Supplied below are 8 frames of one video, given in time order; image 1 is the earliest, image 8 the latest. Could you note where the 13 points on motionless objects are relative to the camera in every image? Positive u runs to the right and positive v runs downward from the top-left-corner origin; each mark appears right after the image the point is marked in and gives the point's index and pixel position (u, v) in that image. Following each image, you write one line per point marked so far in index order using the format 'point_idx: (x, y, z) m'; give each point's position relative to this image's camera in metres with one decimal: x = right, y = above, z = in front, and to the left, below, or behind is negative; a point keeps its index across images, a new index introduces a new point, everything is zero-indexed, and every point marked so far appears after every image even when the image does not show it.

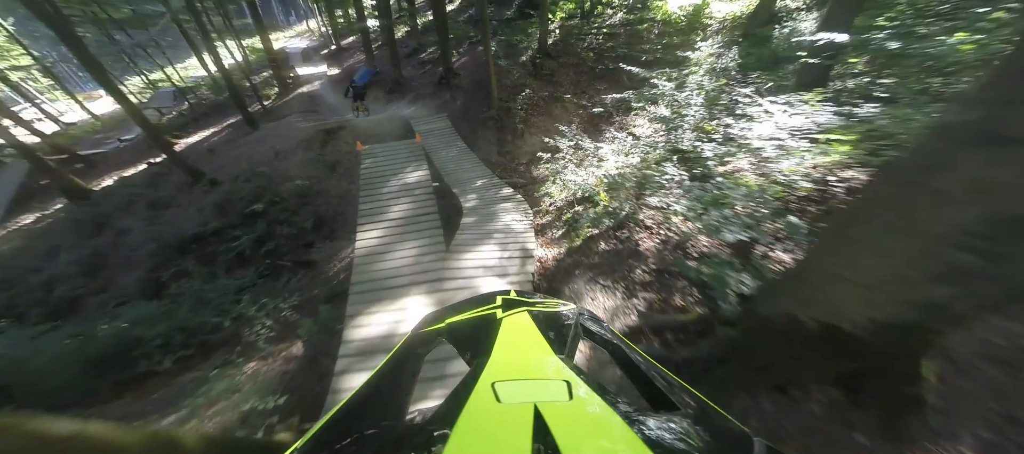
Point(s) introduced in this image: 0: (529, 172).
0: (+0.7, +1.9, +9.9) m
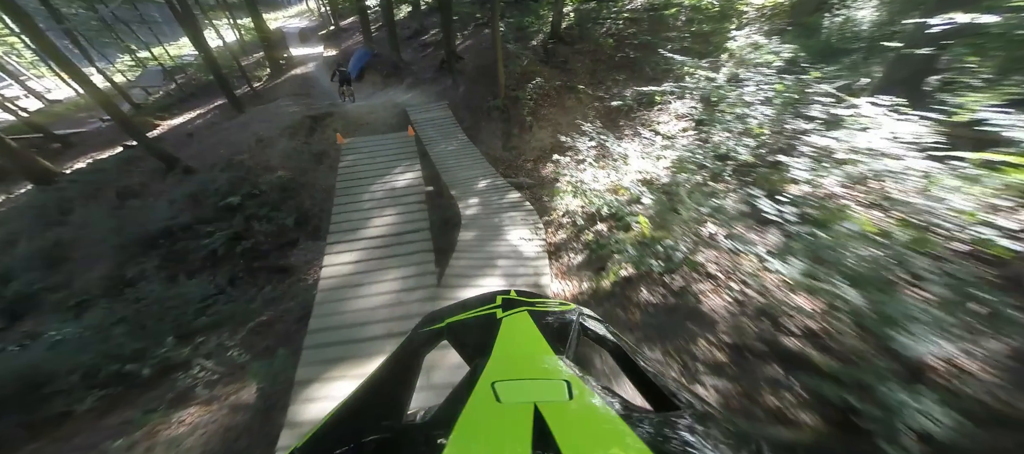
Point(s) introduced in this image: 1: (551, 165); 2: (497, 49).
0: (+0.9, +1.7, +8.8) m
1: (+1.5, +1.9, +9.0) m
2: (-0.5, +6.2, +9.6) m
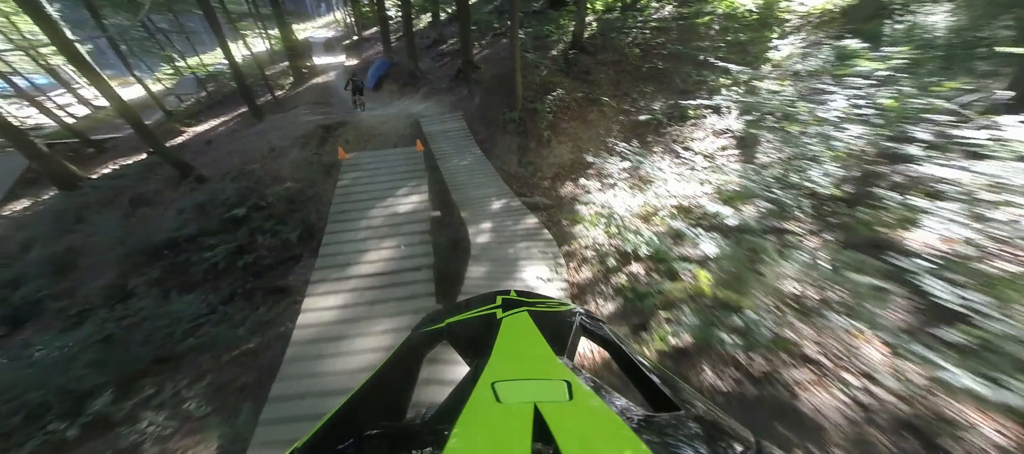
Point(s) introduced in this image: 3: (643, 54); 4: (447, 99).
0: (+1.4, +1.1, +8.1) m
1: (+2.0, +1.3, +8.3) m
2: (+0.2, +5.5, +9.1) m
3: (+4.9, +6.4, +10.1) m
4: (-2.8, +5.6, +11.9) m
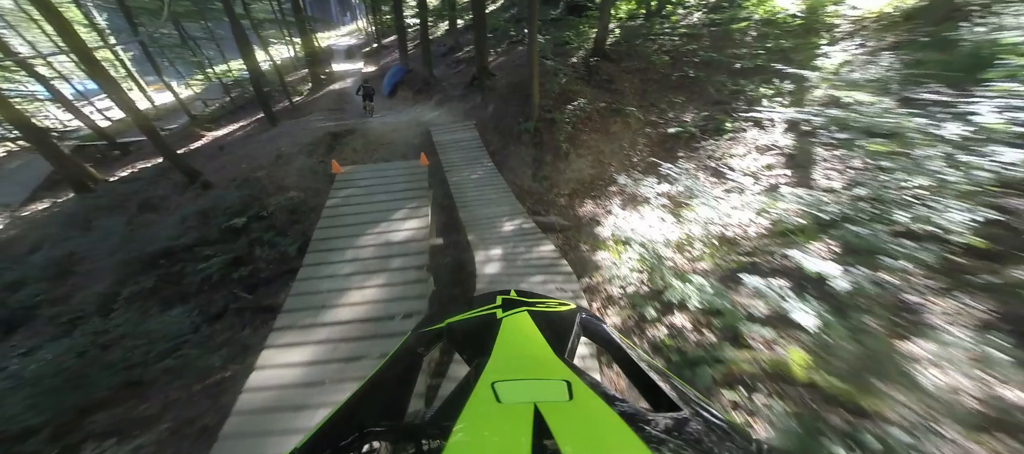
0: (+1.8, +0.5, +7.4) m
1: (+2.3, +0.7, +7.5) m
2: (+0.7, +4.9, +8.5) m
3: (+5.5, +5.7, +9.4) m
4: (-2.1, +5.0, +11.4) m
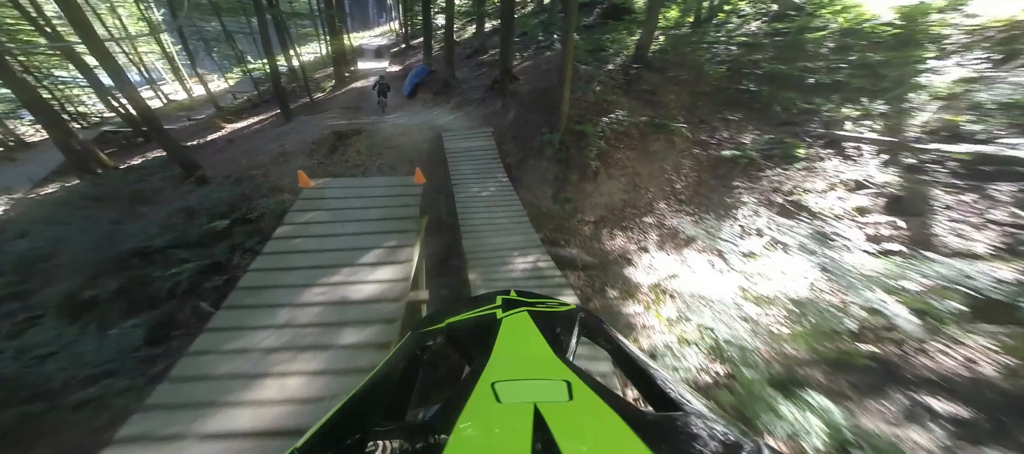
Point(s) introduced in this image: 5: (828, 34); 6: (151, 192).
0: (+2.1, -0.3, +6.2) m
1: (+2.7, -0.2, +6.3) m
2: (+1.4, +4.2, +7.4) m
3: (+6.3, +4.5, +8.1) m
4: (-1.2, +4.4, +10.5) m
5: (+9.2, +5.7, +8.1) m
6: (-11.7, +1.1, +8.9) m
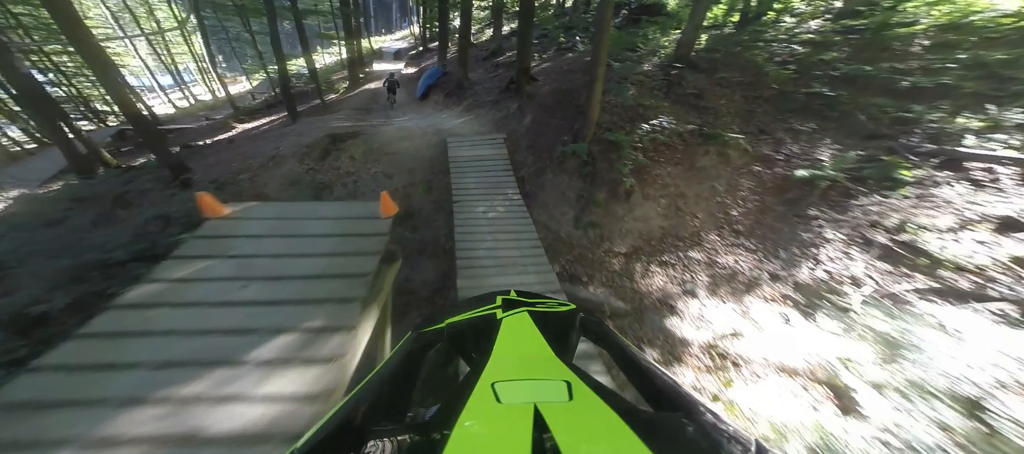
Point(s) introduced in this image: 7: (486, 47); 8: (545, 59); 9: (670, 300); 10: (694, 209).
0: (+2.3, -0.9, +4.9) m
1: (+2.9, -0.8, +5.0) m
2: (+1.8, +3.6, +6.3) m
3: (+6.8, +3.7, +6.7) m
4: (-0.6, +3.9, +9.5) m
5: (+9.7, +4.8, +6.6) m
6: (-11.3, +1.0, +8.4) m
7: (-1.8, +12.0, +18.3) m
8: (+1.6, +7.8, +12.7) m
9: (+2.6, -1.2, +4.4) m
10: (+3.7, +0.4, +5.6) m
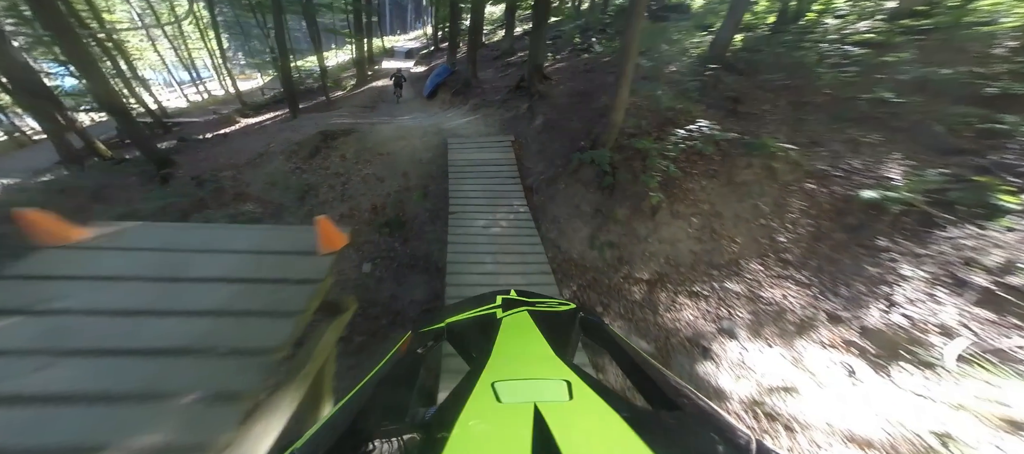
0: (+2.3, -1.3, +4.1) m
1: (+2.9, -1.2, +4.2) m
2: (+2.0, +3.2, +5.5) m
3: (+7.0, +3.2, +5.8) m
4: (-0.3, +3.6, +8.8) m
5: (+10.0, +4.1, +5.6) m
6: (-11.1, +1.1, +7.9) m
7: (-0.9, +11.7, +17.7) m
8: (+2.1, +7.4, +12.0) m
9: (+2.6, -1.6, +3.6) m
10: (+3.8, 0.0, +4.7) m
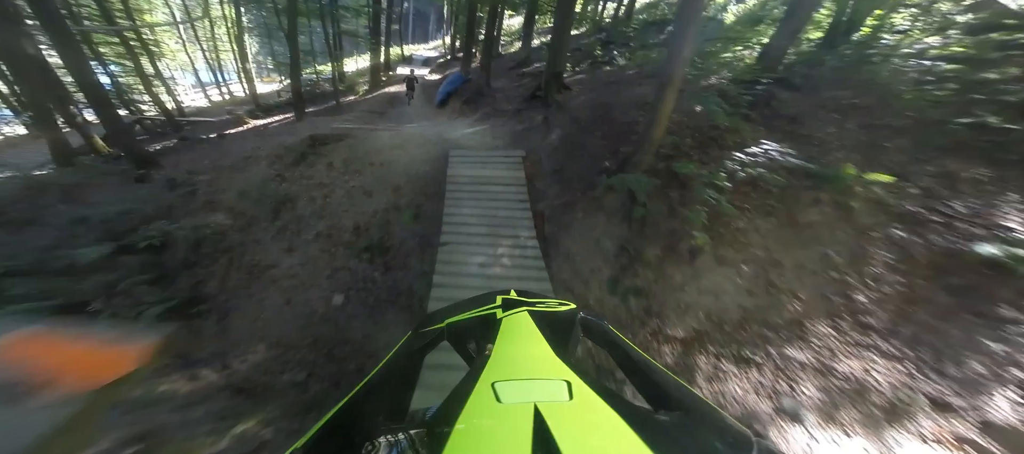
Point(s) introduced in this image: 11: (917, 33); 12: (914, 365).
0: (+2.2, -1.9, +3.1) m
1: (+2.9, -1.8, +3.1) m
2: (+2.3, +2.6, +4.7) m
3: (+7.2, +2.2, +4.8) m
4: (0.0, +2.9, +8.0) m
5: (+10.3, +3.0, +4.6) m
6: (-10.8, +1.1, +7.4) m
7: (+0.2, +10.7, +17.2) m
8: (+2.8, +6.5, +11.3) m
9: (+2.5, -2.2, +2.6) m
10: (+3.8, -0.7, +3.7) m
11: (+10.5, +5.1, +7.2) m
12: (+4.2, -1.5, +2.8) m
